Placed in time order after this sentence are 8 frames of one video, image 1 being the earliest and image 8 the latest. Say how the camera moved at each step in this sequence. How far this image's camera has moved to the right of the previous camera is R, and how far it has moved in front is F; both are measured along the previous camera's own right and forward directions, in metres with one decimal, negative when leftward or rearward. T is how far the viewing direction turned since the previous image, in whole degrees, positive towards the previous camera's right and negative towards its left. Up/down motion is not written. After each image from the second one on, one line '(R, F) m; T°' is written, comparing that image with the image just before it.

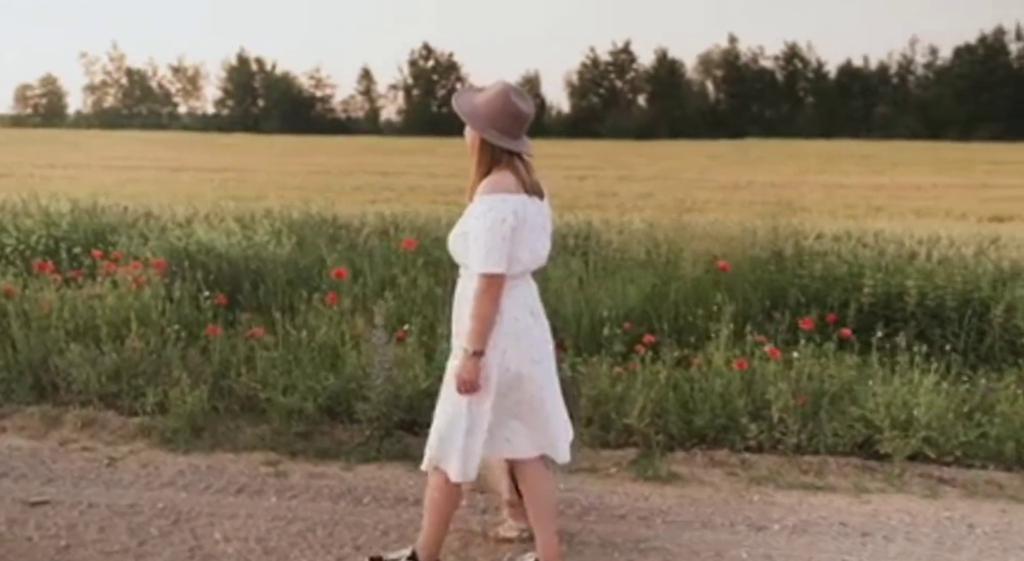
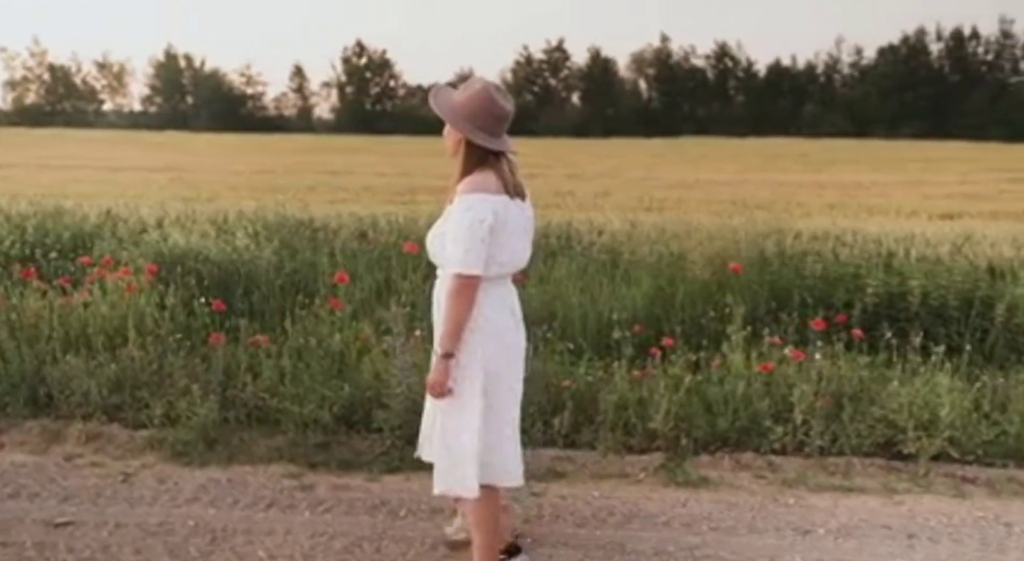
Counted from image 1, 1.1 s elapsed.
(-0.3, +0.1) m; +3°
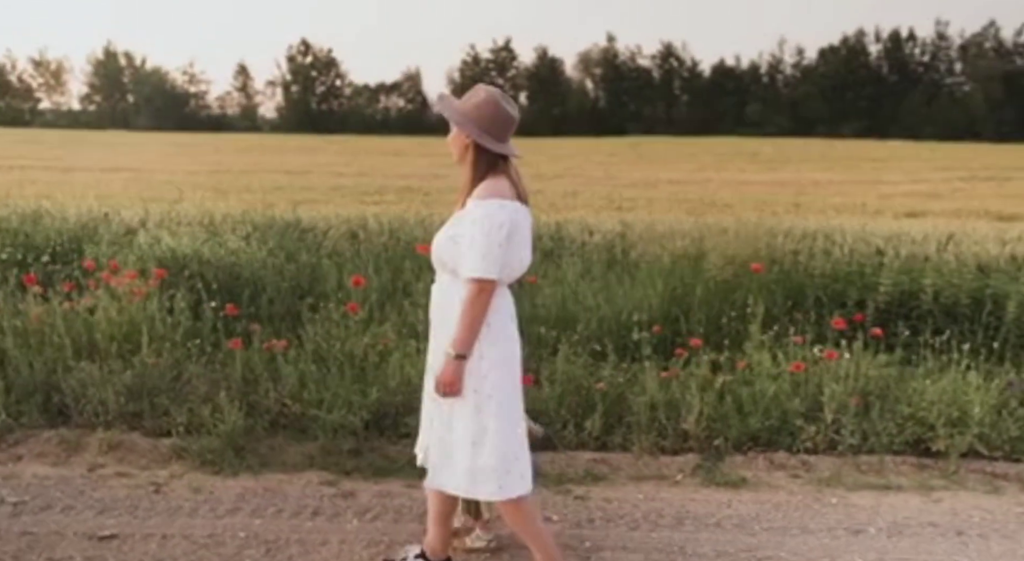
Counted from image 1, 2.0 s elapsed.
(-0.3, 0.0) m; +2°
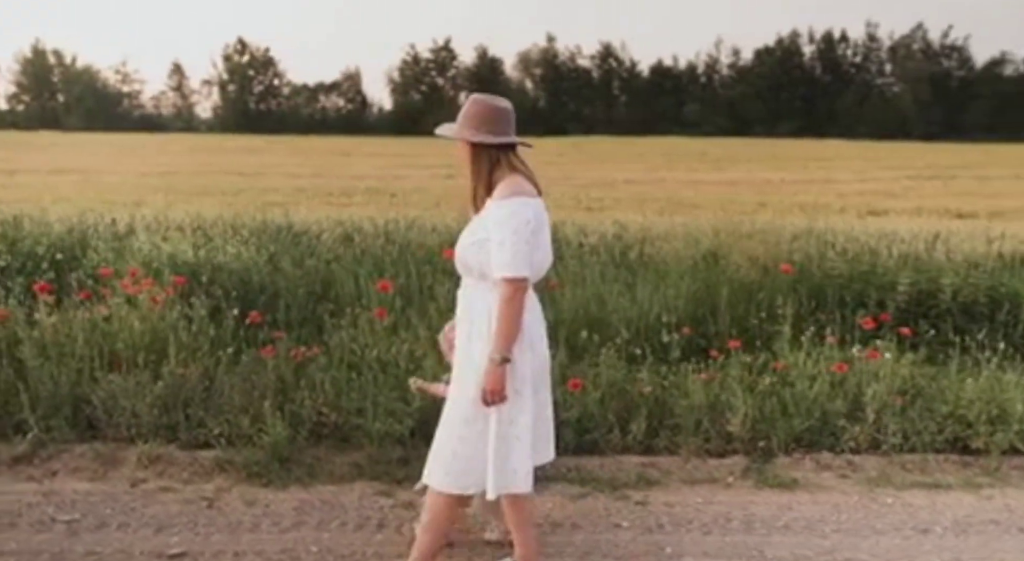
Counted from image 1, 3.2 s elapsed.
(-0.3, 0.0) m; +3°
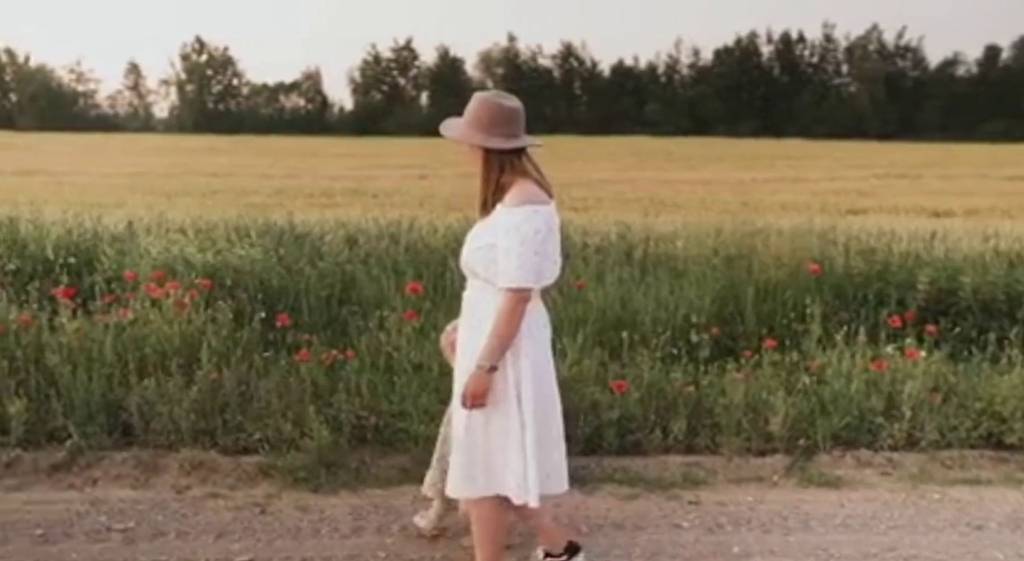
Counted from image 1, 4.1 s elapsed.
(-0.3, 0.0) m; +2°
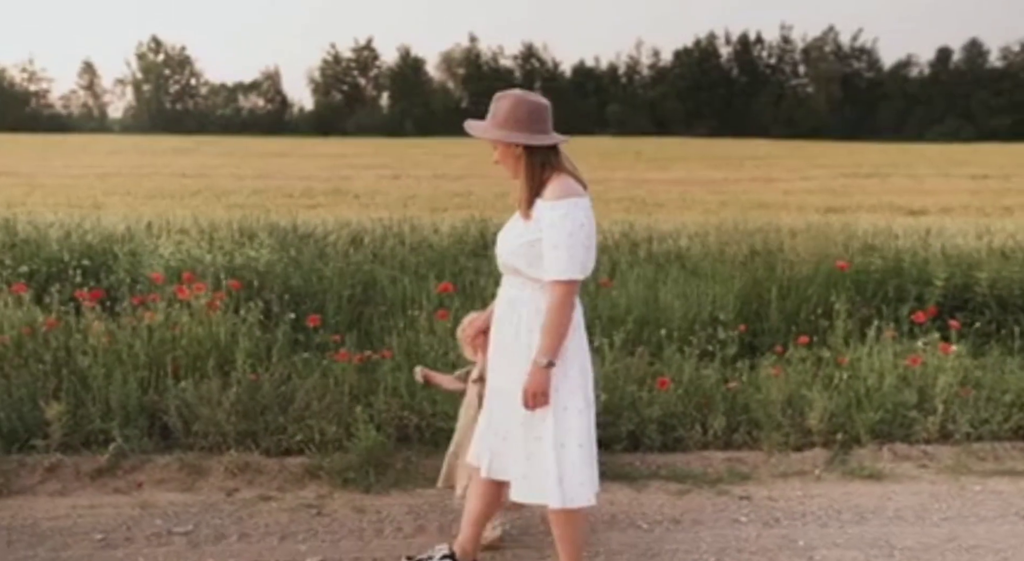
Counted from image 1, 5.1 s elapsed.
(-0.3, 0.0) m; +2°
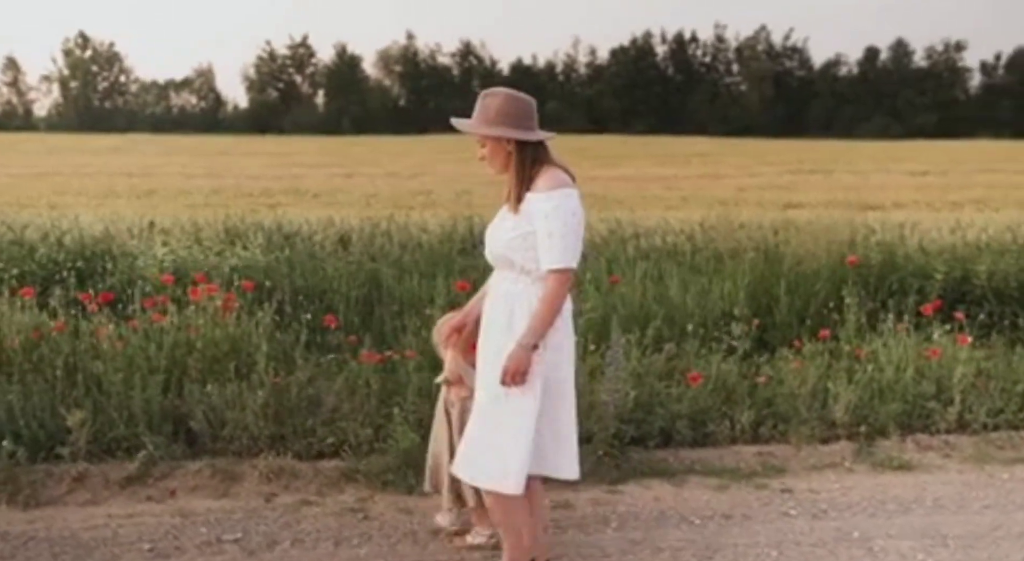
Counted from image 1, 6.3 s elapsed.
(-0.3, 0.0) m; +3°
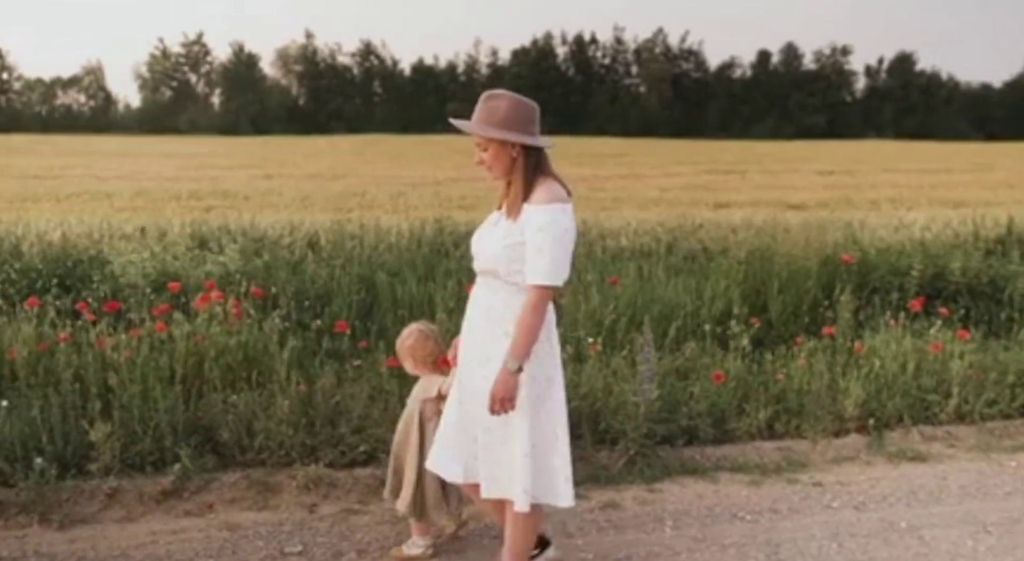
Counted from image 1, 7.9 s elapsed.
(-0.4, 0.0) m; +5°
